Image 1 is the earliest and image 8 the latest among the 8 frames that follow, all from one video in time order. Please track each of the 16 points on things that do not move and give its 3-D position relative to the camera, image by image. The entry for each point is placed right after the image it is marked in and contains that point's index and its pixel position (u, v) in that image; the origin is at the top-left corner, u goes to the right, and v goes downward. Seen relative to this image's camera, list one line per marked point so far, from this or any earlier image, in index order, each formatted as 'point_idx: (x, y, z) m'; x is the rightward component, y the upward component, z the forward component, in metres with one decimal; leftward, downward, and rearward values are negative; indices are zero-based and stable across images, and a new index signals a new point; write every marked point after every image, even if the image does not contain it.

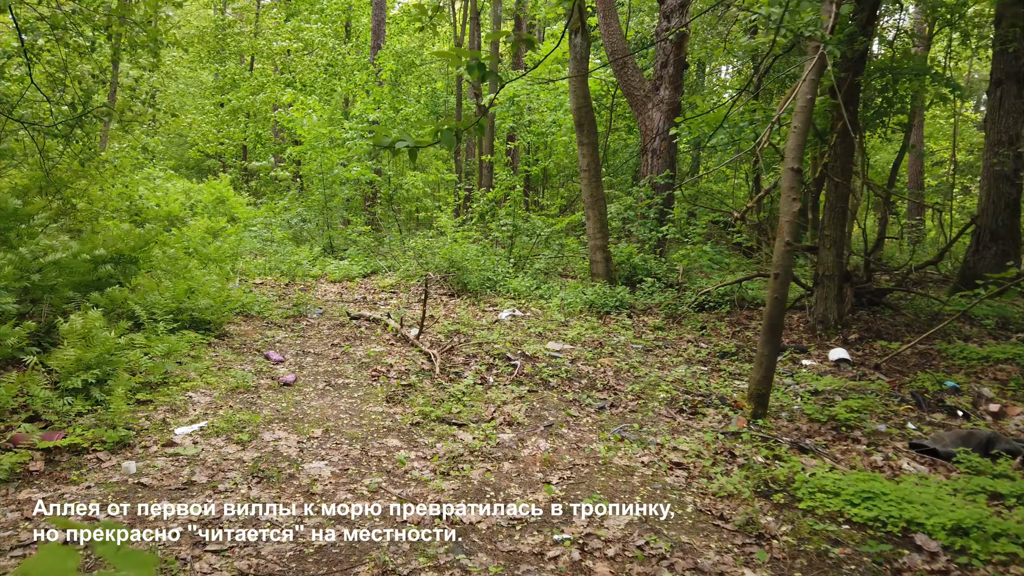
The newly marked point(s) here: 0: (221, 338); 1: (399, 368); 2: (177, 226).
0: (-2.6, -0.5, +6.7) m
1: (-0.9, -0.7, +6.1) m
2: (-5.5, +1.0, +12.1) m
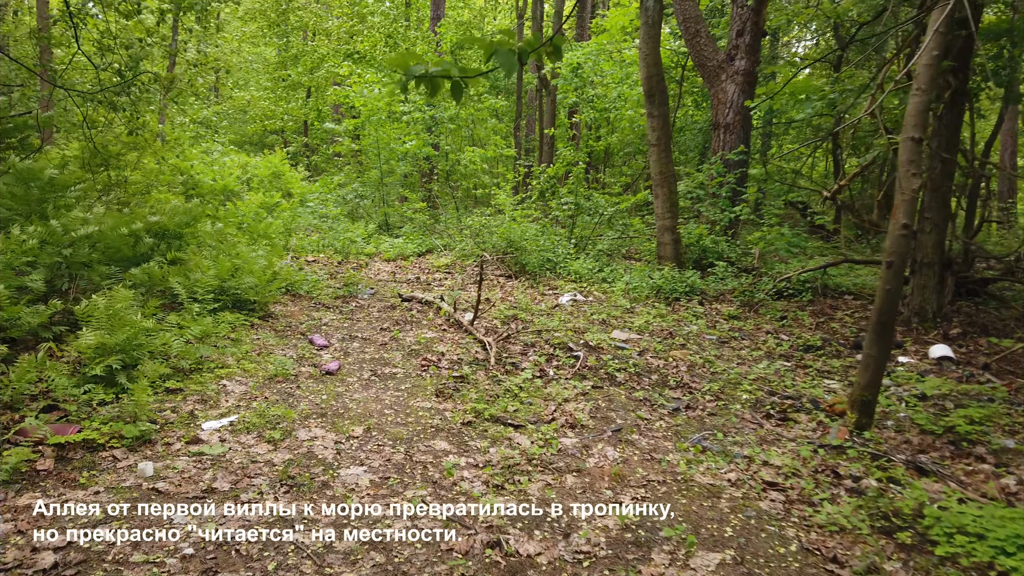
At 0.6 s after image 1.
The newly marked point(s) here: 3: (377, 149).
0: (-2.1, -0.3, +6.3) m
1: (-0.5, -0.5, +5.6) m
2: (-4.5, +1.4, +11.9) m
3: (-2.6, +2.7, +14.4) m
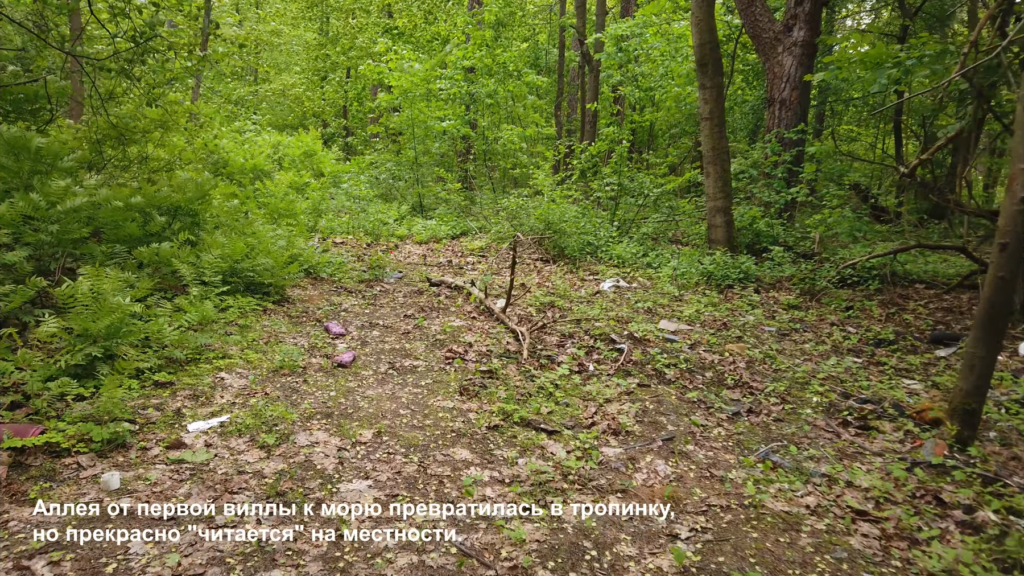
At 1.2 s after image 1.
0: (-1.8, -0.1, +5.8) m
1: (-0.2, -0.4, +5.0) m
2: (-3.9, +1.7, +11.5) m
3: (-1.9, +3.0, +13.9) m
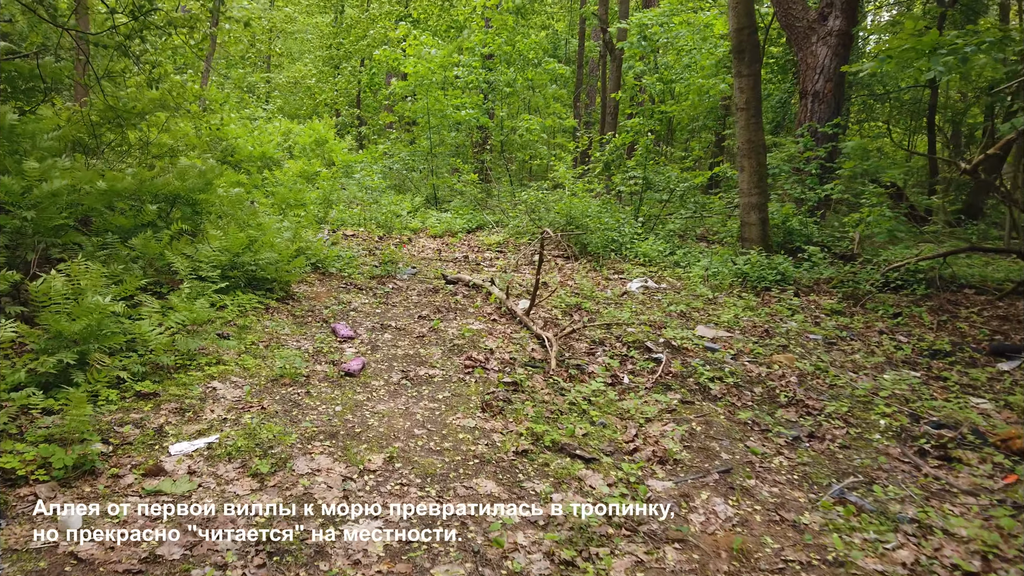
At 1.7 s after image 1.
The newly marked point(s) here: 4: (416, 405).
0: (-1.7, -0.1, +5.4) m
1: (-0.1, -0.4, +4.6) m
2: (-3.6, +1.8, +11.0) m
3: (-1.6, +3.1, +13.4) m
4: (-0.5, -0.6, +3.7) m
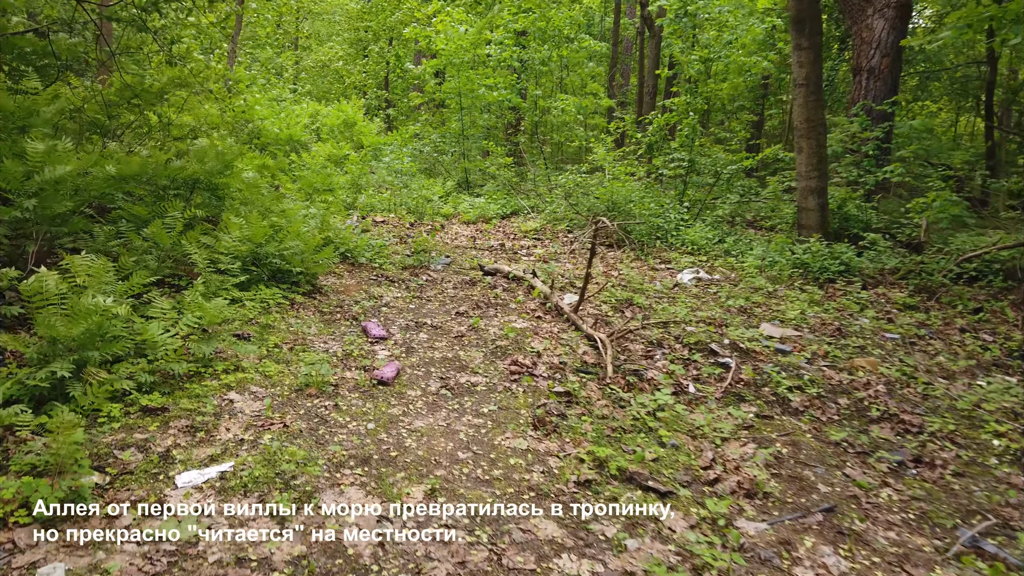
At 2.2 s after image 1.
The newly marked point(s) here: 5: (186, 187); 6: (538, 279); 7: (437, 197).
0: (-1.4, -0.1, +4.9) m
1: (+0.2, -0.4, +4.1) m
2: (-3.1, +2.0, +10.6) m
3: (-0.9, +3.3, +12.9) m
4: (-0.2, -0.6, +3.2) m
5: (-2.3, +0.7, +5.3) m
6: (+0.2, +0.1, +5.7) m
7: (-1.1, +1.3, +10.7) m
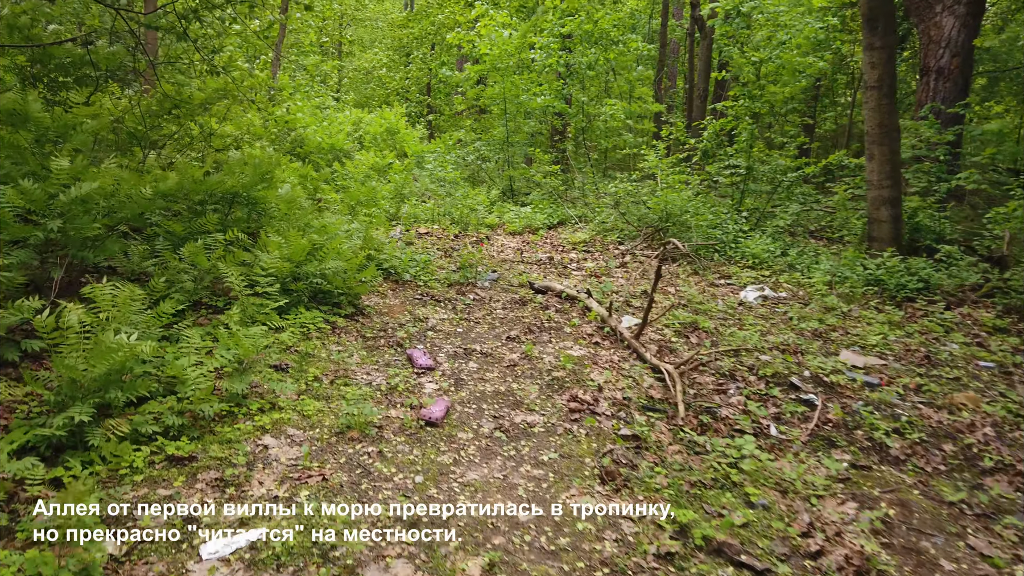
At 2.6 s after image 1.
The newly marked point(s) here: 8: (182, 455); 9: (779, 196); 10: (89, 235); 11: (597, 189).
0: (-1.0, -0.2, +4.6) m
1: (+0.5, -0.5, +3.7) m
2: (-2.5, +1.8, +10.4) m
3: (-0.2, +3.1, +12.6) m
4: (0.0, -0.7, +2.9) m
5: (-2.0, +0.6, +5.1) m
6: (+0.6, -0.1, +5.3) m
7: (-0.4, +1.2, +10.4) m
8: (-1.2, -0.6, +2.7) m
9: (+3.3, +1.1, +9.2) m
10: (-2.0, +0.2, +3.6) m
11: (+1.2, +1.4, +10.9) m
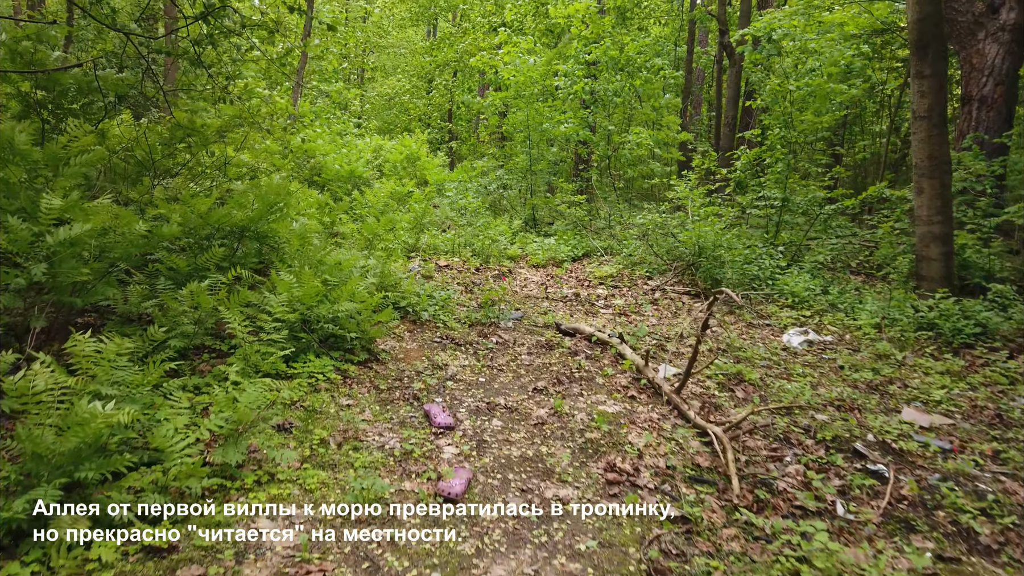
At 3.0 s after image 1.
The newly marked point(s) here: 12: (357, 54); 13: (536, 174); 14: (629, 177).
0: (-0.9, -0.5, +4.3) m
1: (+0.6, -0.8, +3.3) m
2: (-2.1, +1.4, +10.1) m
3: (+0.2, +2.6, +12.3) m
4: (+0.1, -0.9, +2.5) m
5: (-1.8, +0.3, +4.7) m
6: (+0.8, -0.4, +4.9) m
7: (-0.1, +0.7, +10.1) m
8: (-1.1, -0.8, +2.3) m
9: (+3.6, +0.7, +8.7) m
10: (-1.9, 0.0, +3.3) m
11: (+1.6, +1.0, +10.5) m
12: (-3.8, +5.7, +18.1) m
13: (+0.4, +1.9, +12.4) m
14: (+2.0, +1.9, +12.8) m
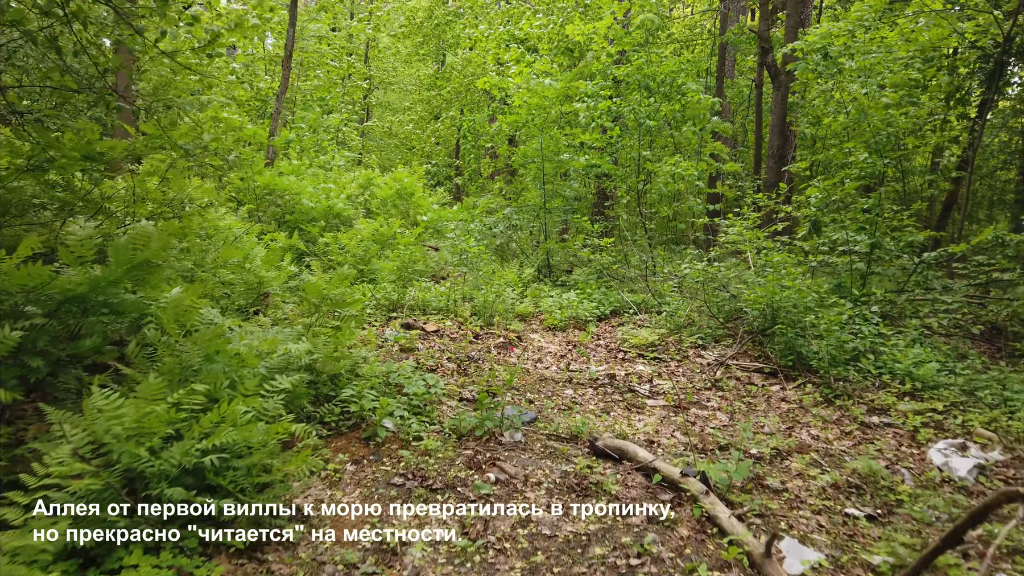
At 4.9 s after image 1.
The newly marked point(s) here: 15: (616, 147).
0: (-0.8, -0.9, +2.3) m
1: (+0.6, -1.1, +1.3) m
2: (-2.0, +0.6, +8.3) m
3: (+0.4, +1.8, +10.5) m
4: (+0.1, -1.2, +0.5) m
5: (-1.8, -0.1, +2.8) m
6: (+0.8, -0.8, +2.9) m
7: (0.0, 0.0, +8.2) m
8: (-1.1, -1.1, +0.3) m
9: (+3.7, +0.1, +6.8) m
10: (-1.9, -0.3, +1.3) m
11: (+1.7, +0.2, +8.6) m
12: (-3.6, +4.6, +16.5) m
13: (+0.5, +1.1, +10.6) m
14: (+2.1, +1.1, +10.9) m
15: (+1.5, +2.0, +10.6) m
